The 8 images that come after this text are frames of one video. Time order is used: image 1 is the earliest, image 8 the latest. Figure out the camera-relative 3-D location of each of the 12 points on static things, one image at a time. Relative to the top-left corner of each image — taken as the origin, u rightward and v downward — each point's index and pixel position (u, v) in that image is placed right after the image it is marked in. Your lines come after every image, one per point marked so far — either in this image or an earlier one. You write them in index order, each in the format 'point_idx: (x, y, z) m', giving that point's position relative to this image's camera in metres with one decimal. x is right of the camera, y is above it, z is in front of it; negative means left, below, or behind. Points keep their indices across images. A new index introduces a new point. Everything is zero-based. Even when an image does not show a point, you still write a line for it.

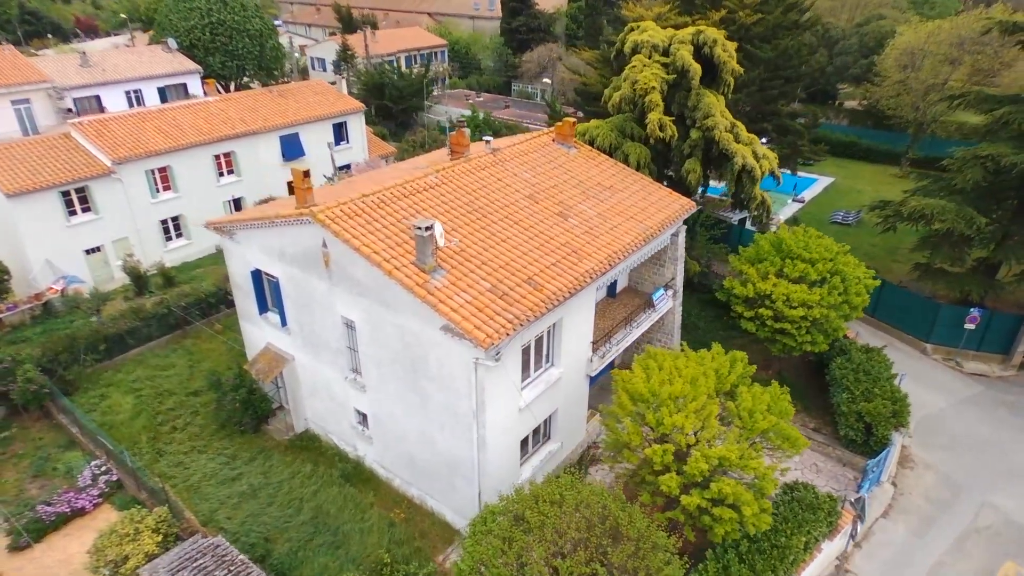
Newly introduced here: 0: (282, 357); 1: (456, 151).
0: (-6.7, -2.0, +18.4) m
1: (-1.7, +4.1, +19.1) m
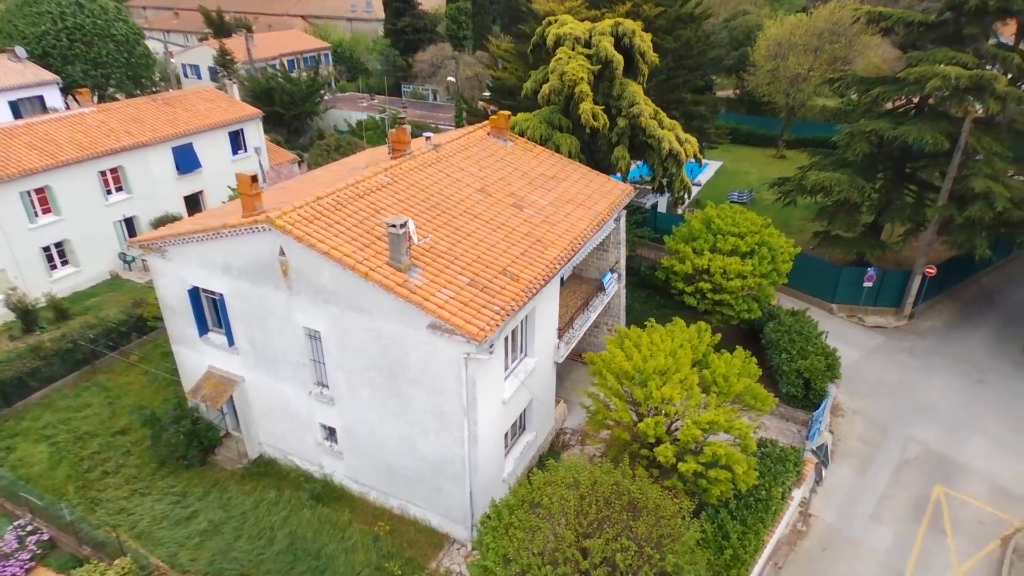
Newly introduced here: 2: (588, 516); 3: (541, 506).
0: (-7.6, -2.5, +17.0) m
1: (-3.4, +4.1, +18.6) m
2: (+1.4, -4.0, +11.1) m
3: (+0.6, -4.0, +11.6) m
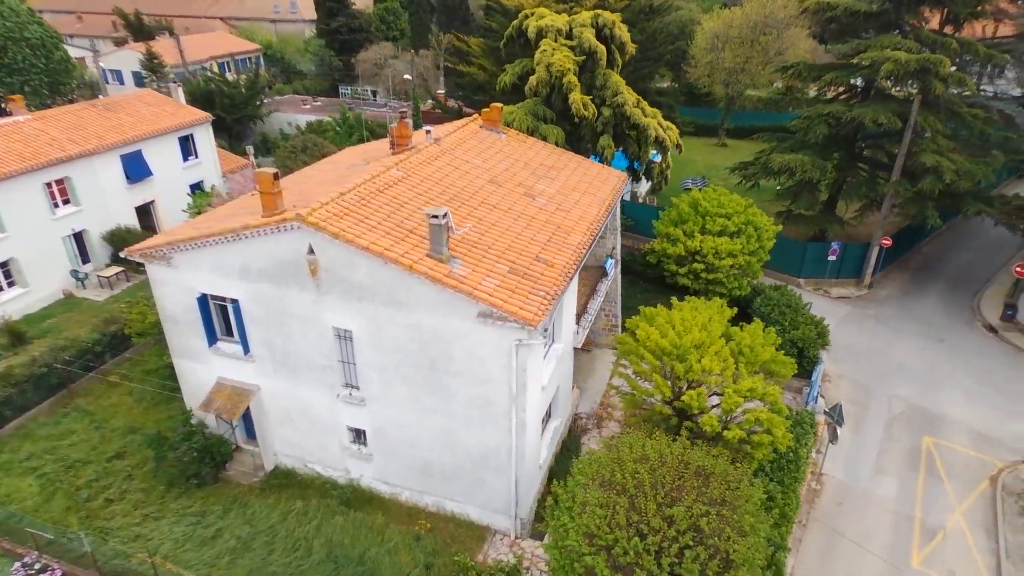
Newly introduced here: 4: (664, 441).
0: (-6.9, -2.6, +16.3) m
1: (-3.3, +4.2, +18.3) m
2: (+2.8, -3.6, +11.4) m
3: (+1.9, -3.6, +11.9) m
4: (+3.1, -3.1, +12.6) m
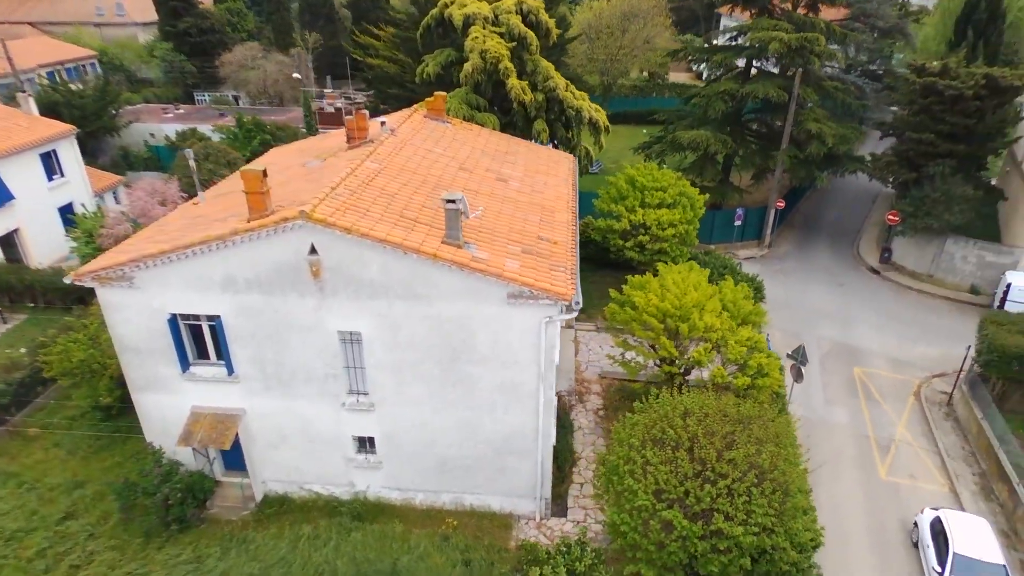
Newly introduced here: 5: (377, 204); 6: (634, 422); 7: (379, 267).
0: (-6.7, -3.0, +14.7) m
1: (-4.3, +4.1, +17.4) m
2: (+3.9, -2.8, +12.1) m
3: (+3.0, -2.9, +12.3) m
4: (+3.8, -2.2, +13.3) m
5: (-2.9, +1.8, +13.6) m
6: (+2.5, -2.7, +13.0) m
7: (-2.7, +0.4, +12.7) m
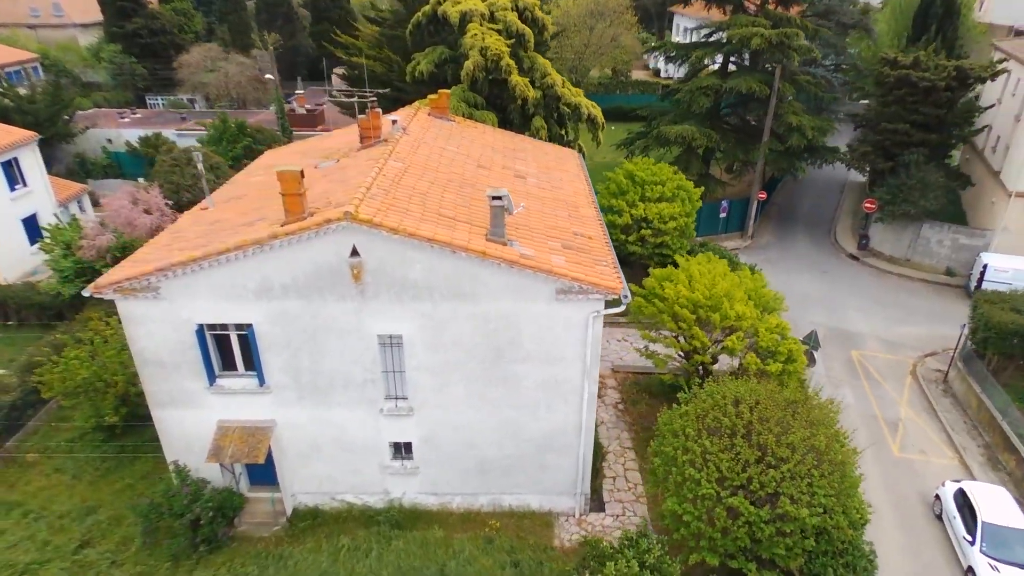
0: (-5.7, -3.1, +14.1) m
1: (-3.9, +4.1, +17.0) m
2: (+5.0, -2.6, +12.3) m
3: (+4.1, -2.7, +12.4) m
4: (+4.8, -2.0, +13.5) m
5: (-2.0, +1.8, +13.3) m
6: (+3.5, -2.6, +13.1) m
7: (-1.7, +0.4, +12.4) m
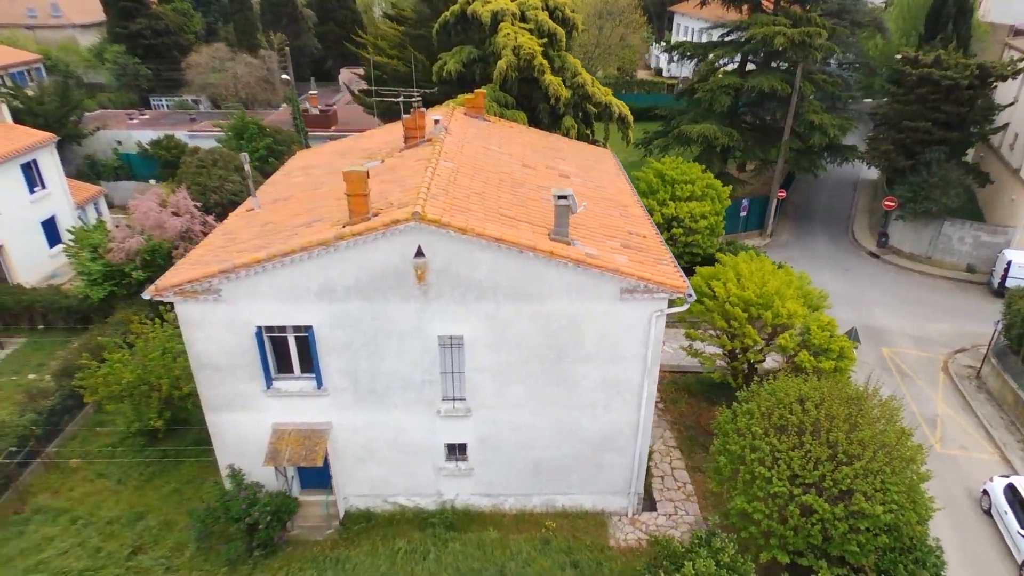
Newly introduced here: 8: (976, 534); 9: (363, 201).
0: (-4.4, -3.2, +14.0) m
1: (-2.7, +4.0, +16.9) m
2: (+6.3, -2.5, +12.3) m
3: (+5.4, -2.7, +12.5) m
4: (+6.1, -2.0, +13.5) m
5: (-0.8, +1.8, +13.2) m
6: (+4.8, -2.5, +13.1) m
7: (-0.4, +0.4, +12.4) m
8: (+11.3, -6.0, +15.5) m
9: (-2.8, +1.7, +12.1) m
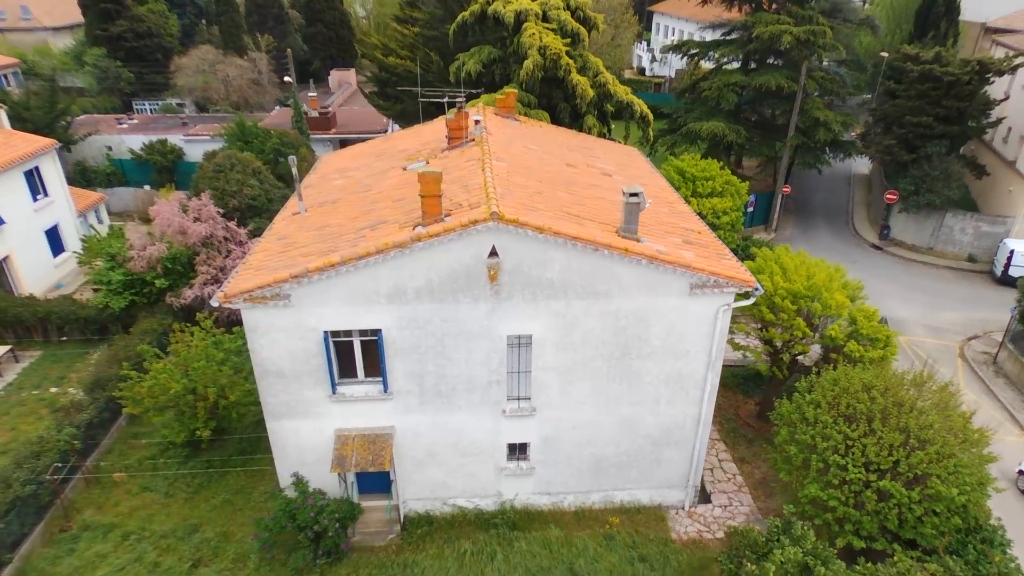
0: (-3.0, -3.2, +13.9) m
1: (-1.6, +4.0, +16.8) m
2: (+7.8, -2.3, +12.6) m
3: (+6.8, -2.5, +12.8) m
4: (+7.5, -1.8, +13.9) m
5: (+0.6, +1.8, +13.2) m
6: (+6.3, -2.4, +13.4) m
7: (+1.0, +0.4, +12.4) m
8: (+12.7, -5.7, +16.0) m
9: (-1.4, +1.6, +12.1) m
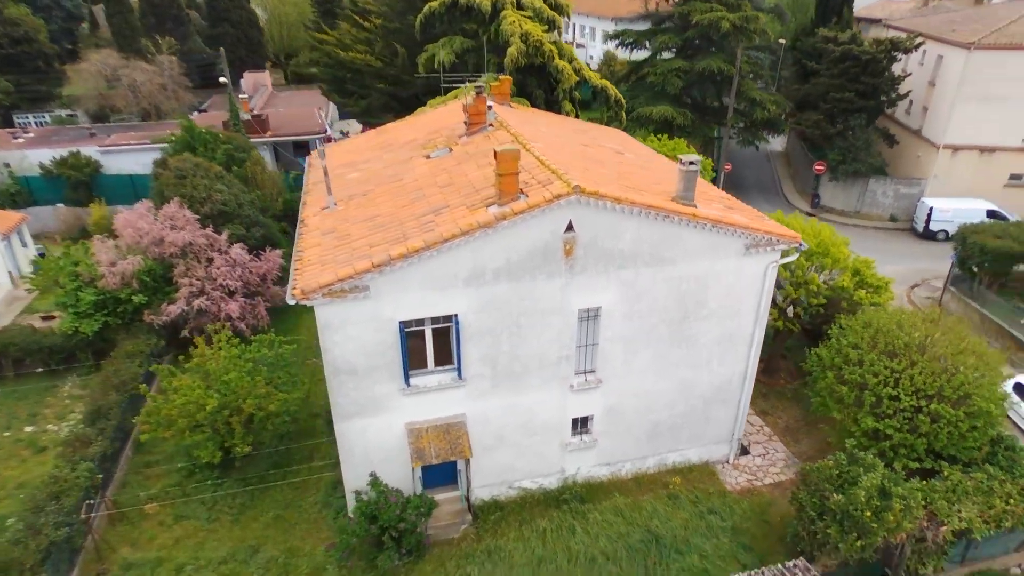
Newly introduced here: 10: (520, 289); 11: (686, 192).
0: (-1.4, -3.0, +13.6) m
1: (-1.1, +4.4, +16.7) m
2: (+9.3, -1.1, +14.1) m
3: (+8.4, -1.4, +14.1) m
4: (+8.8, -0.6, +15.3) m
5: (+1.8, +2.4, +13.5) m
6: (+7.7, -1.3, +14.6) m
7: (+2.4, +1.1, +12.8) m
8: (+14.0, -4.1, +18.3) m
9: (0.0, +2.1, +12.1) m
10: (+0.1, 0.0, +12.7) m
11: (+3.6, +2.0, +13.3) m
